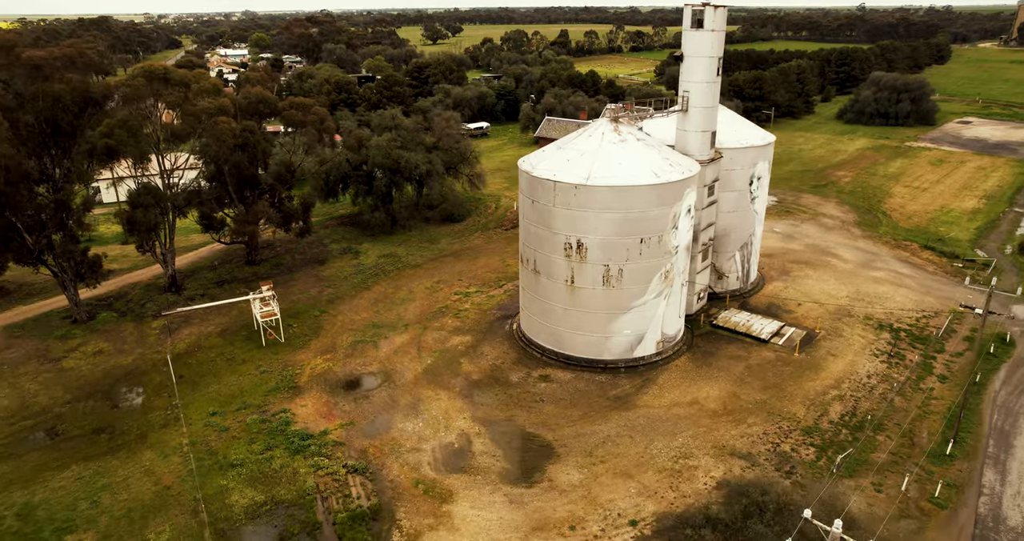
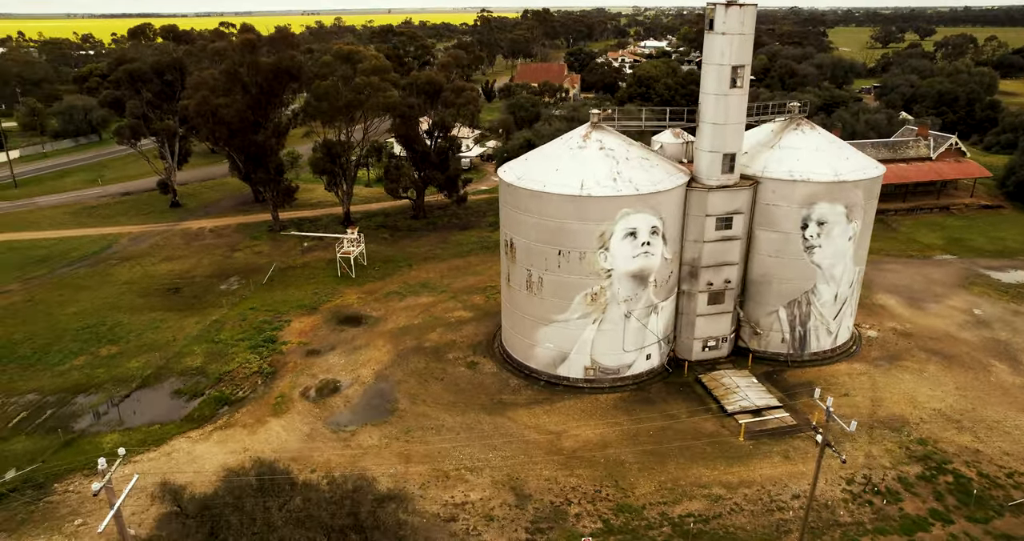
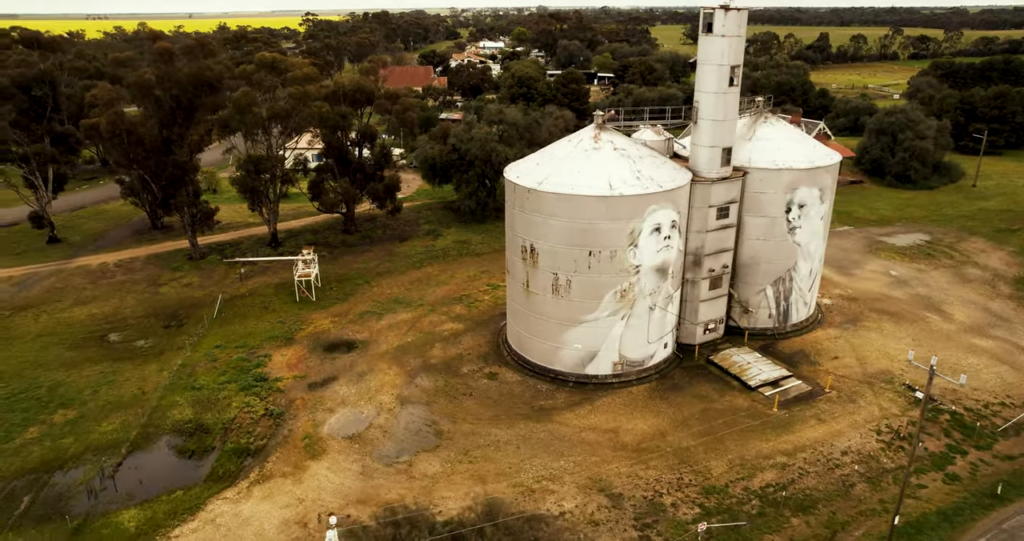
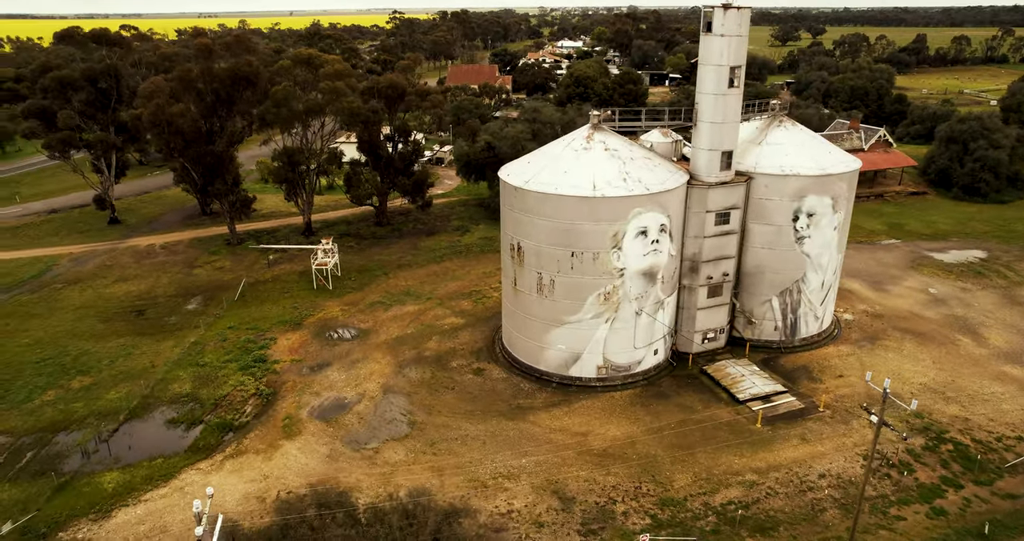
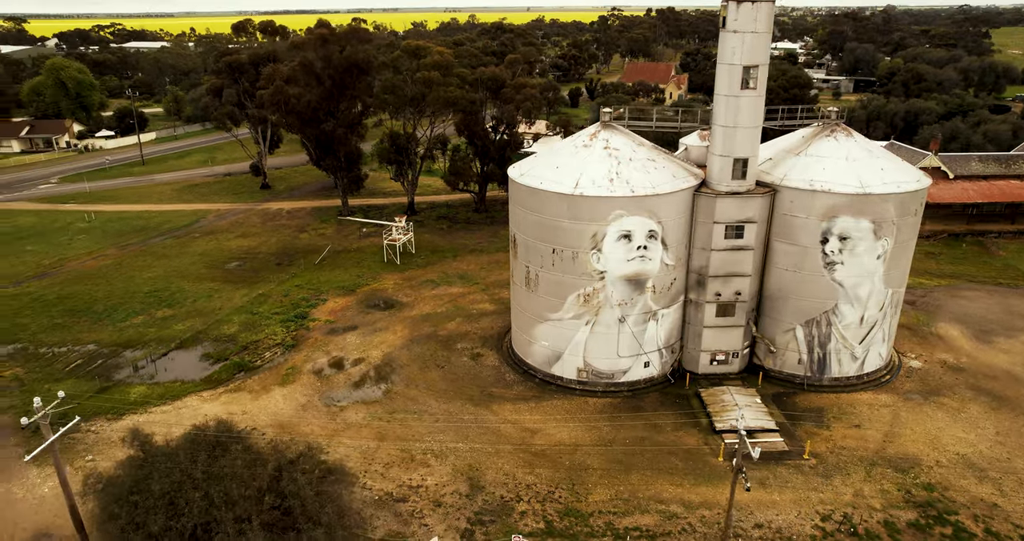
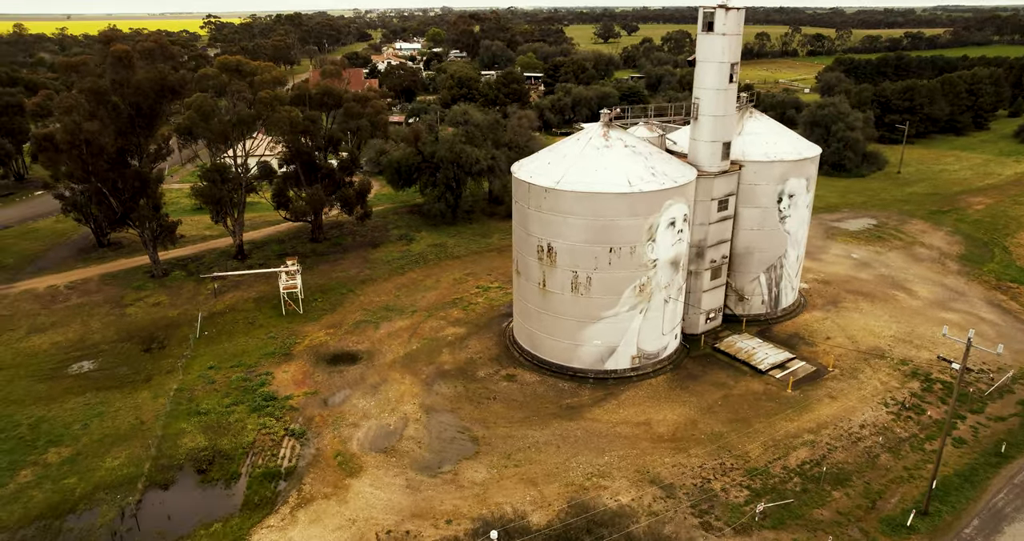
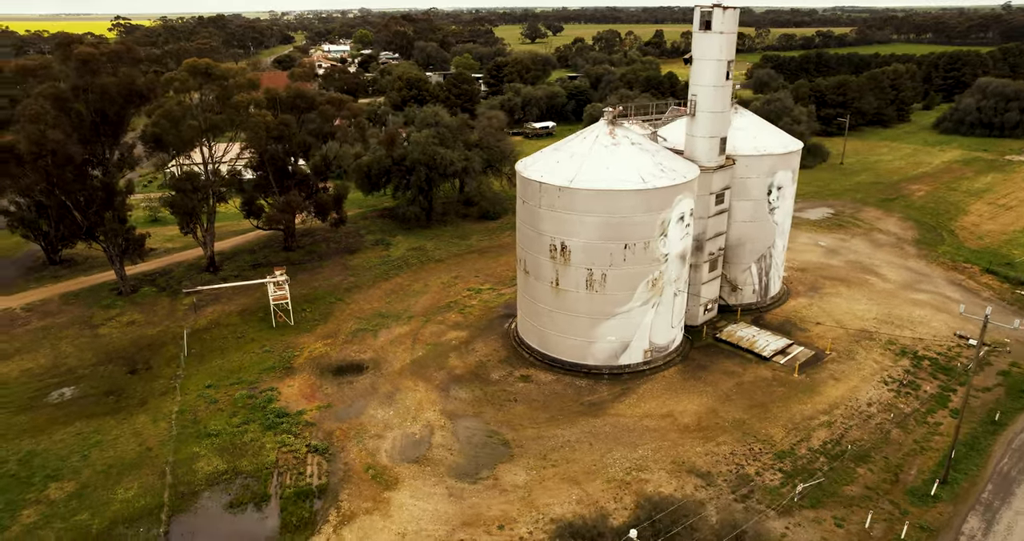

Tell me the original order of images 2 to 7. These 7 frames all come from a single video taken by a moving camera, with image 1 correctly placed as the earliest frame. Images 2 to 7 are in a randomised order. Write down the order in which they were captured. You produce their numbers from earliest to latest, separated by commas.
7, 6, 3, 4, 2, 5
